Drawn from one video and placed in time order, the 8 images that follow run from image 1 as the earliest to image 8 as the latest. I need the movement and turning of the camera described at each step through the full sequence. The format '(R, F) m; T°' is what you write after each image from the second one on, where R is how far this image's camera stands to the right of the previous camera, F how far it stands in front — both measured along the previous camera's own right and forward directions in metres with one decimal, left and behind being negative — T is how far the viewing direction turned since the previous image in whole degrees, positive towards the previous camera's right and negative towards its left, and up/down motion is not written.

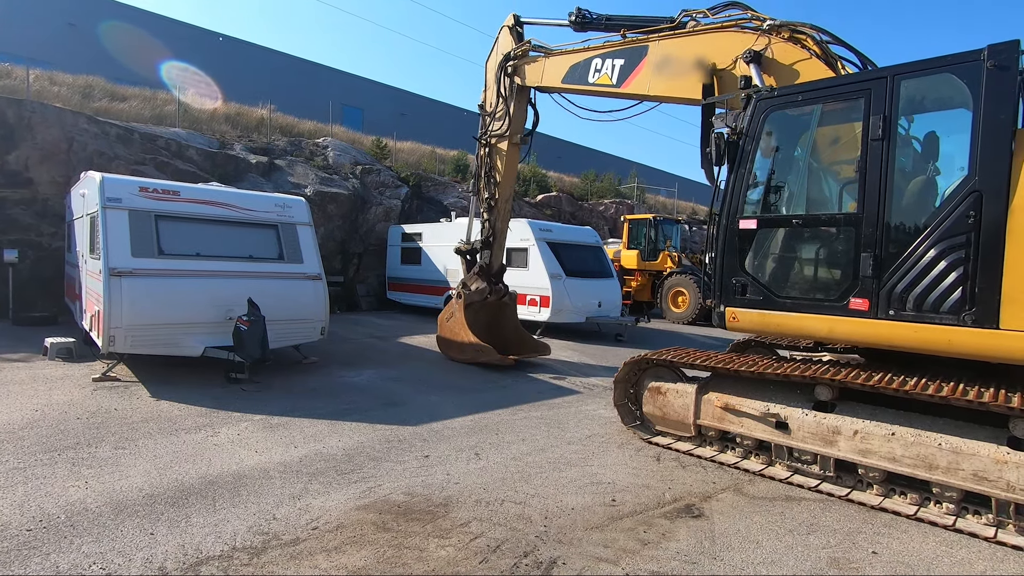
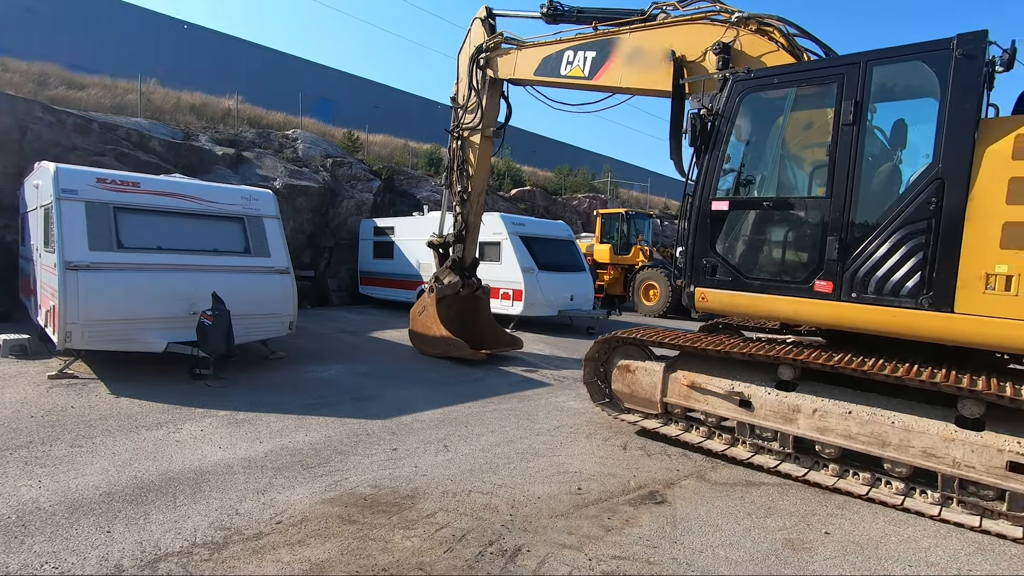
(+0.1, 0.0) m; +3°
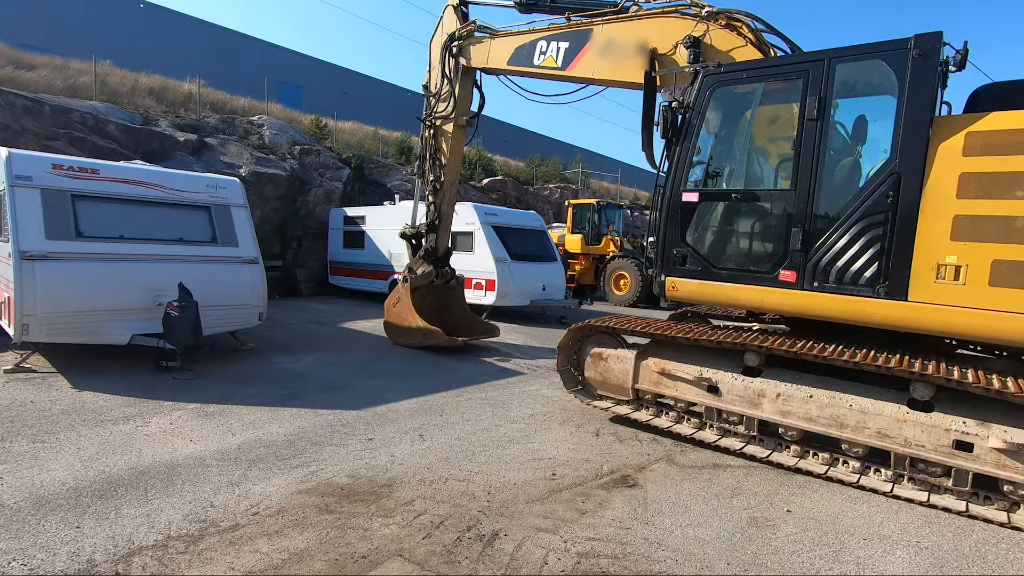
(0.0, 0.0) m; +3°
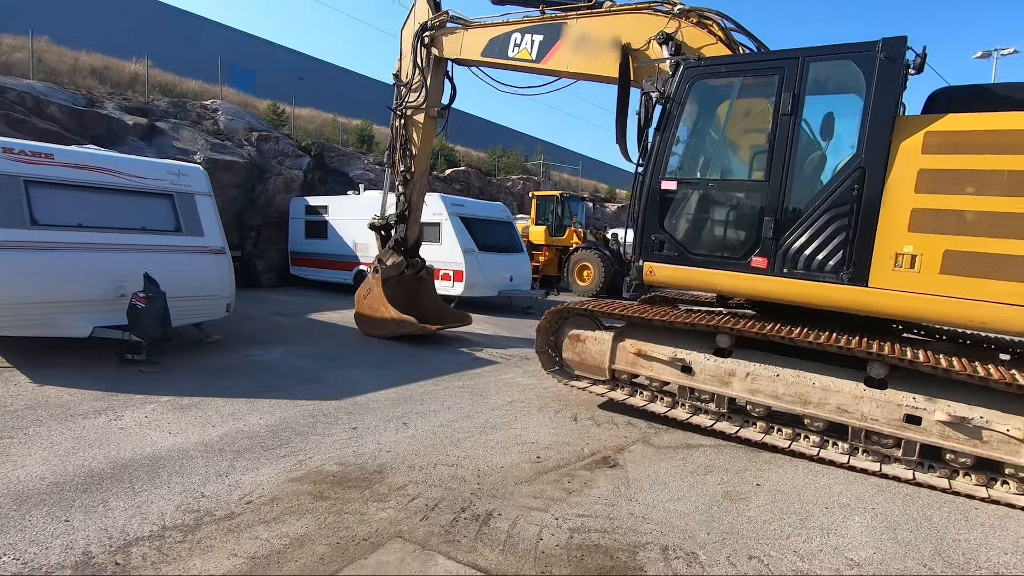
(-0.2, -0.1) m; +4°
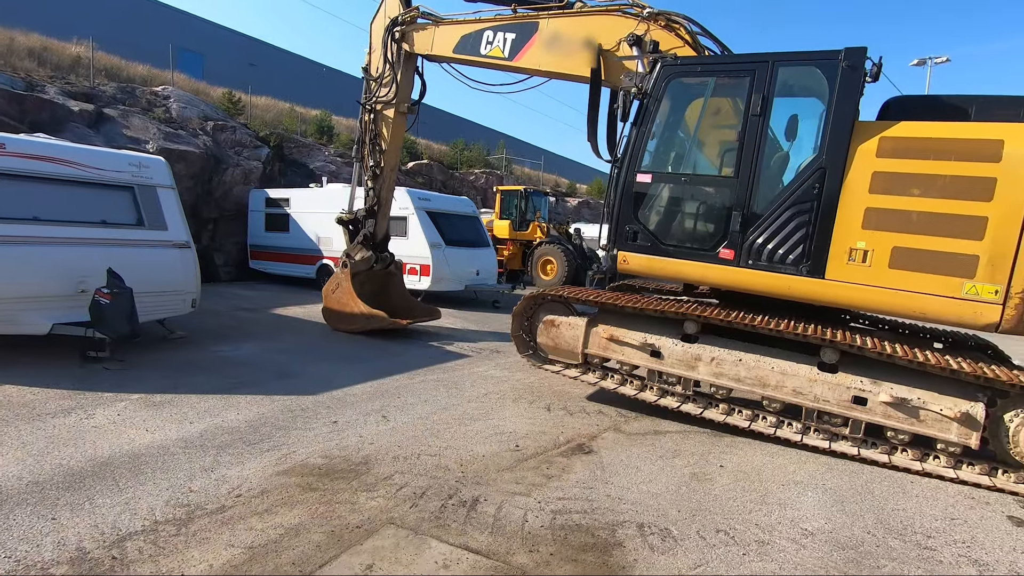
(-0.1, -0.1) m; +4°
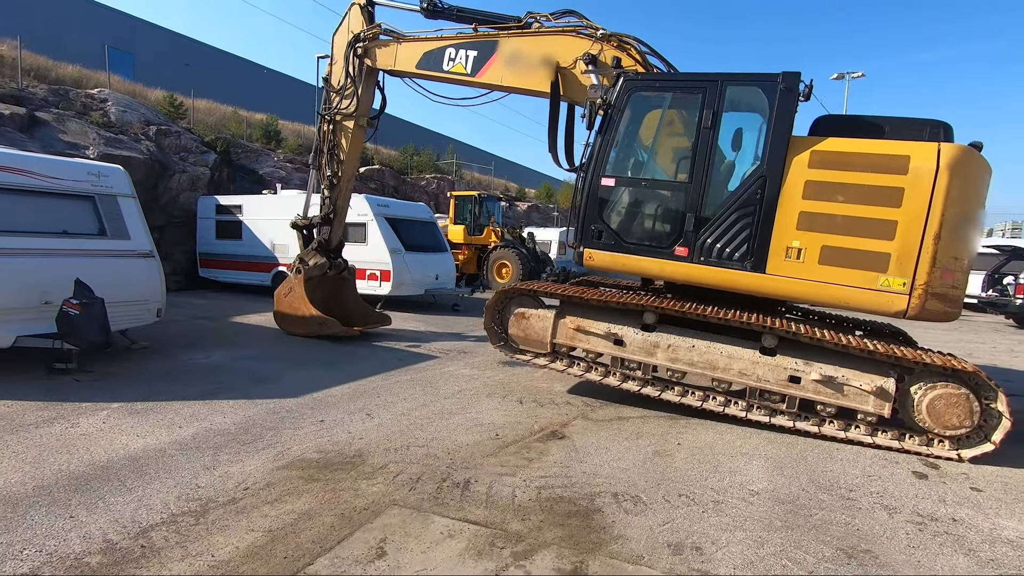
(-0.2, -0.4) m; +5°
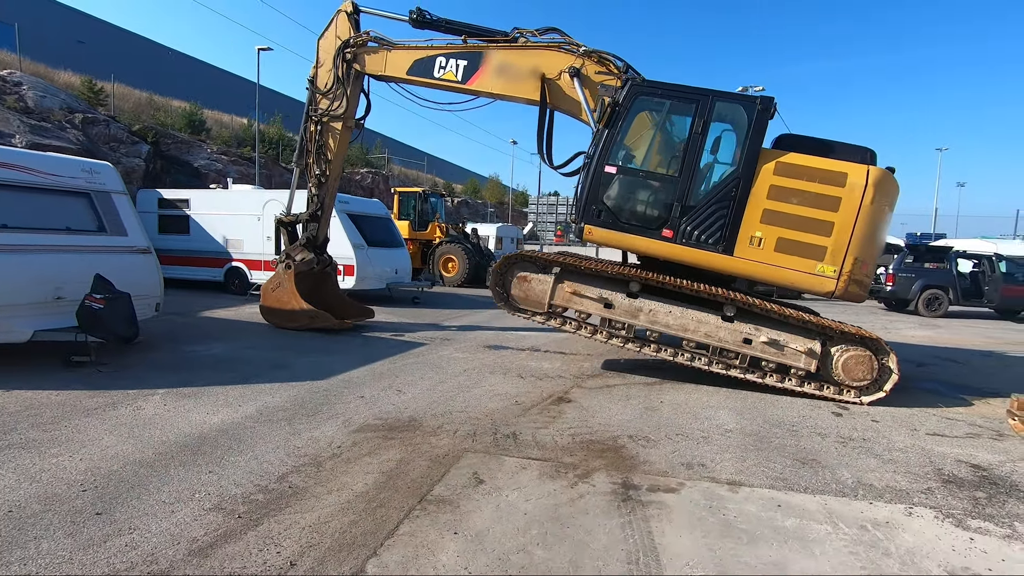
(-1.0, -0.8) m; +9°
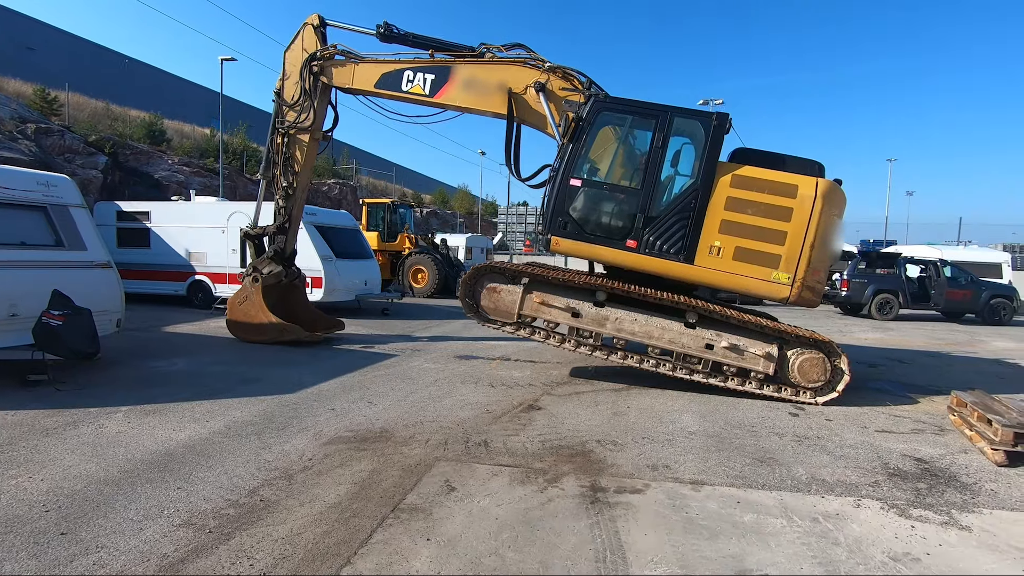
(0.0, -0.1) m; +3°
